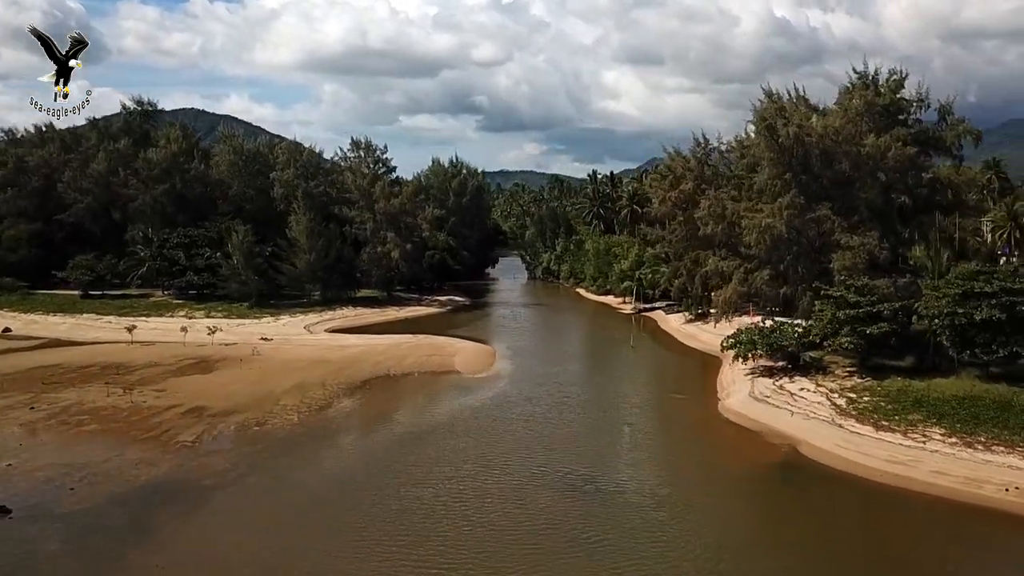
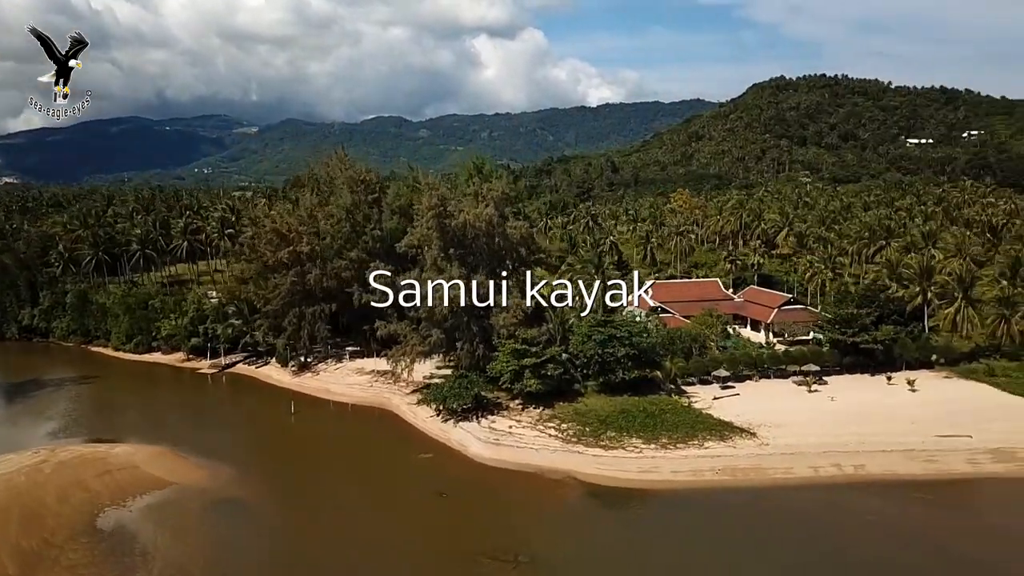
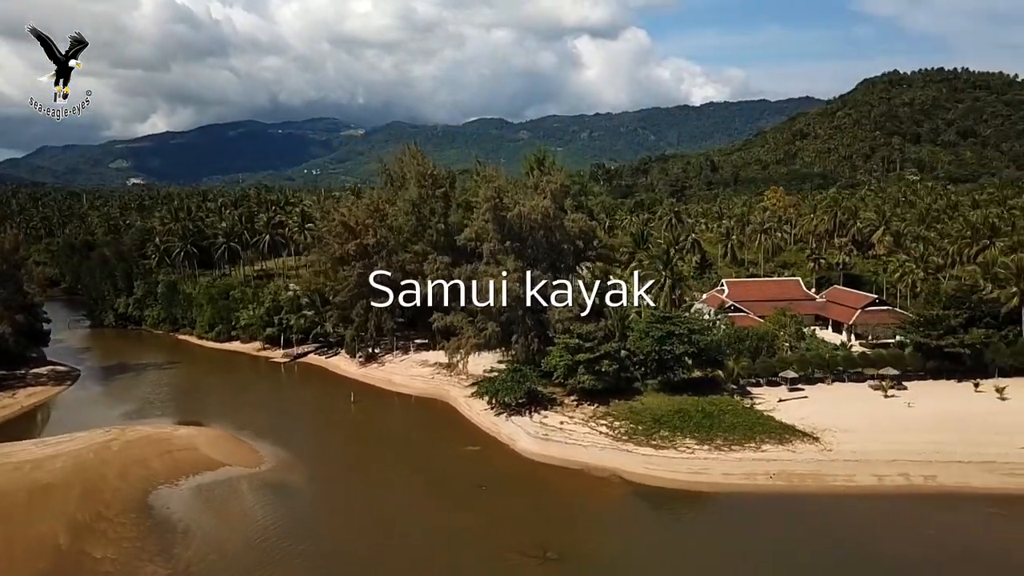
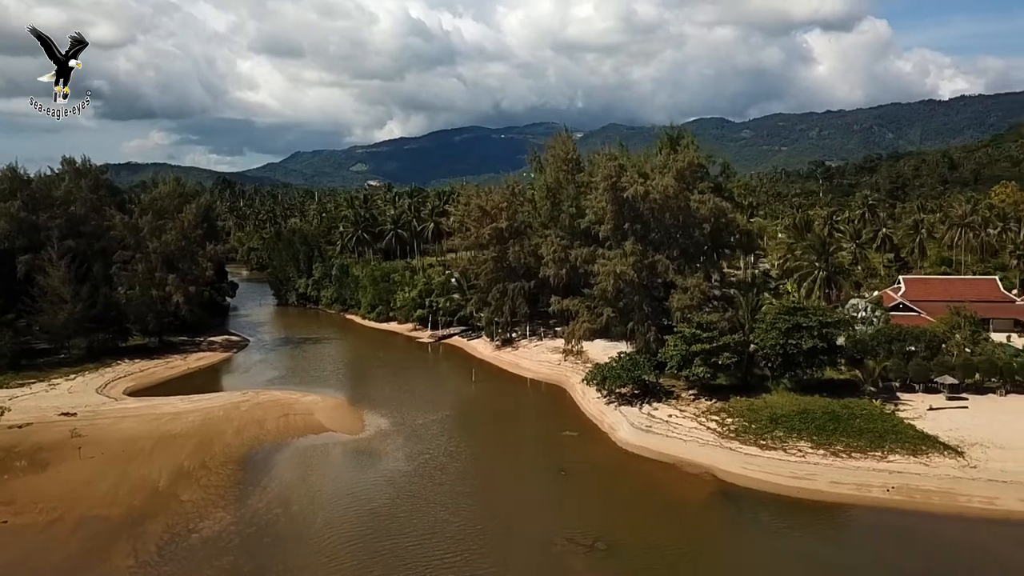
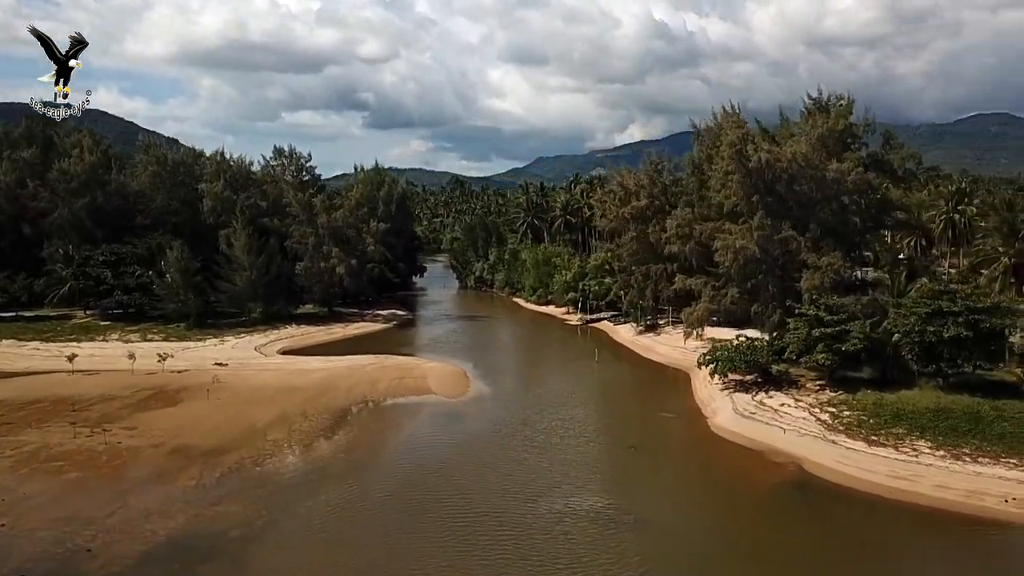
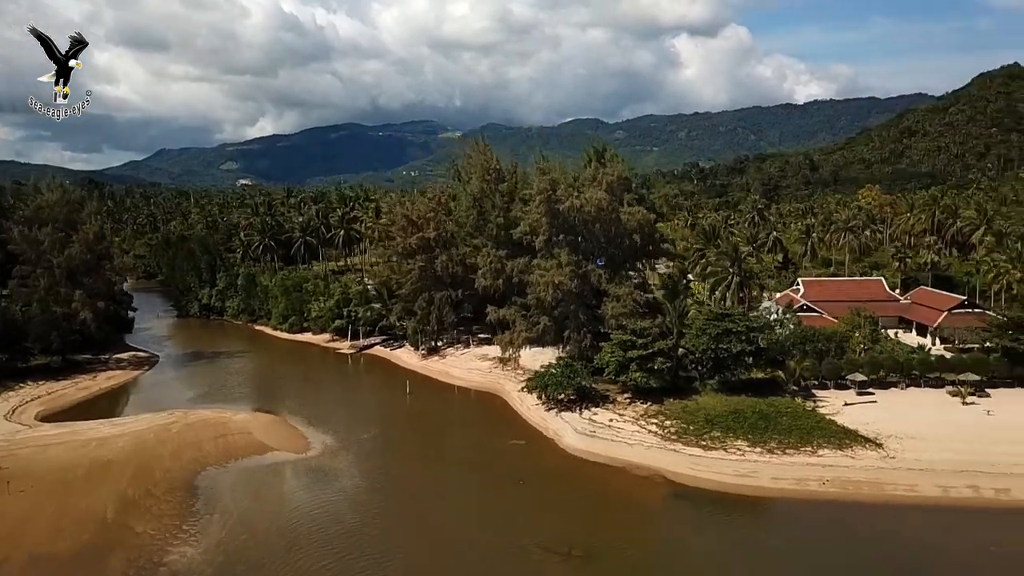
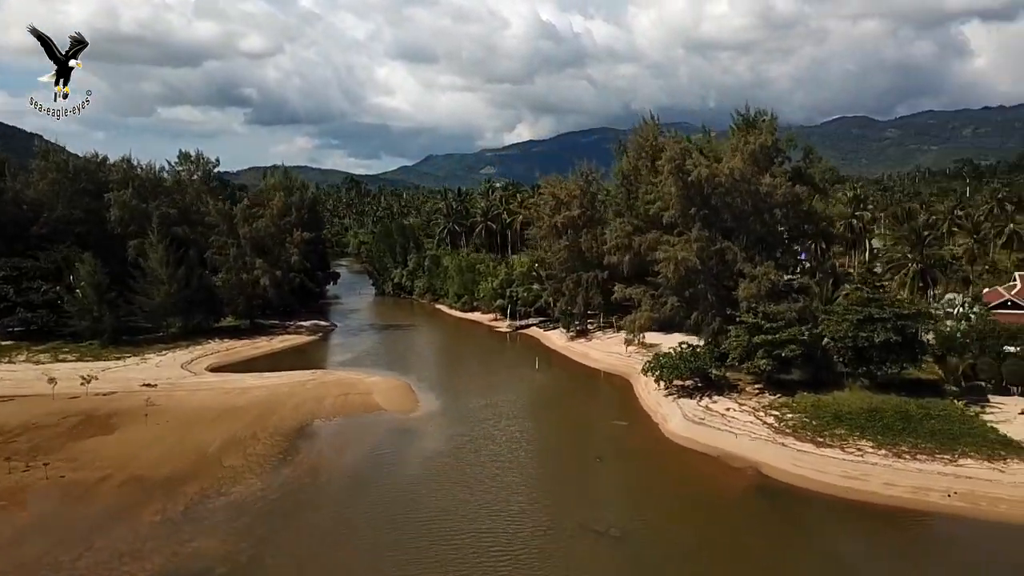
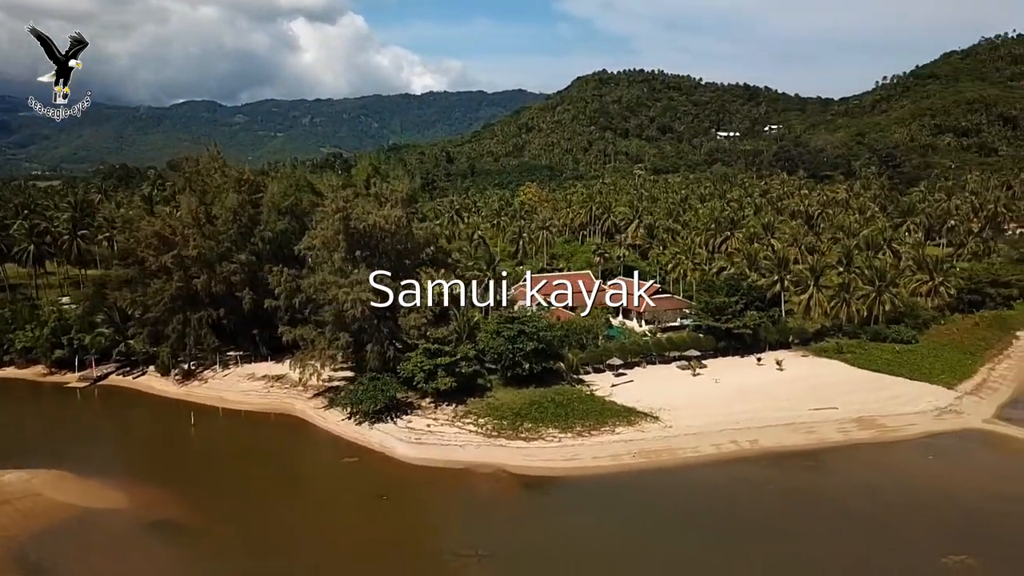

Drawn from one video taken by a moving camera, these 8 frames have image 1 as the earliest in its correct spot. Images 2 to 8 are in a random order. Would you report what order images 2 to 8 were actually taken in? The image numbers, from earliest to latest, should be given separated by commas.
5, 7, 4, 6, 3, 2, 8
